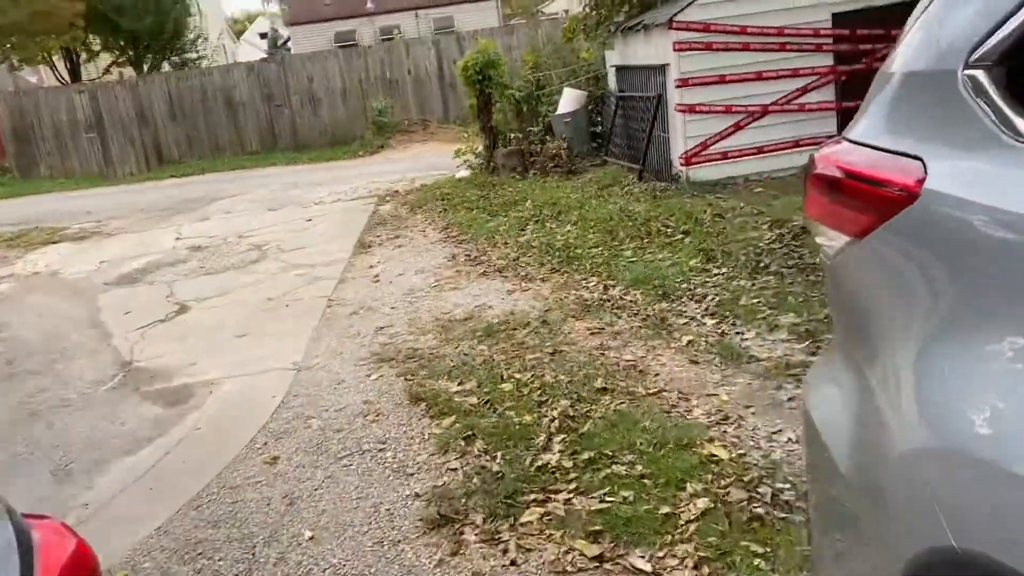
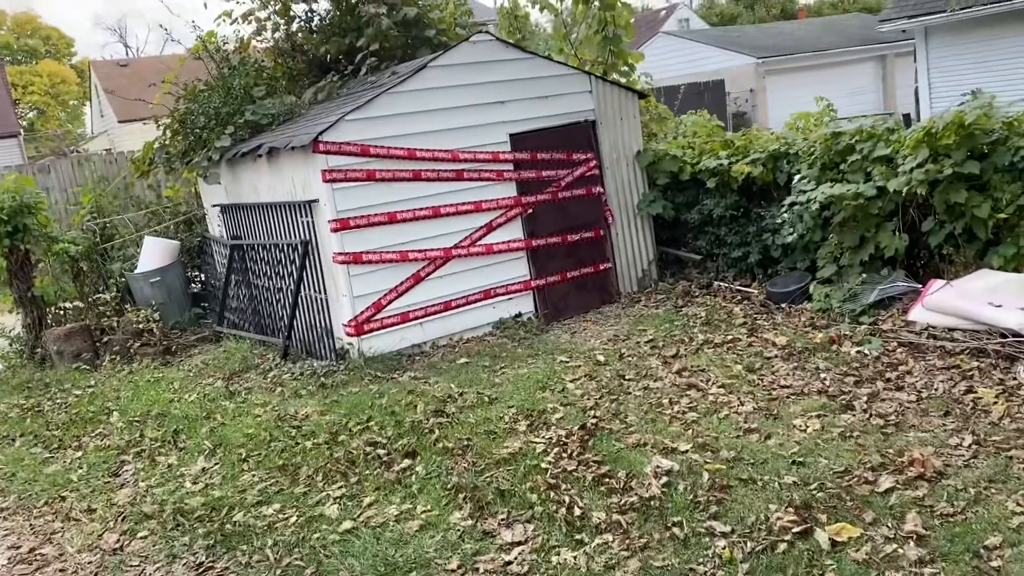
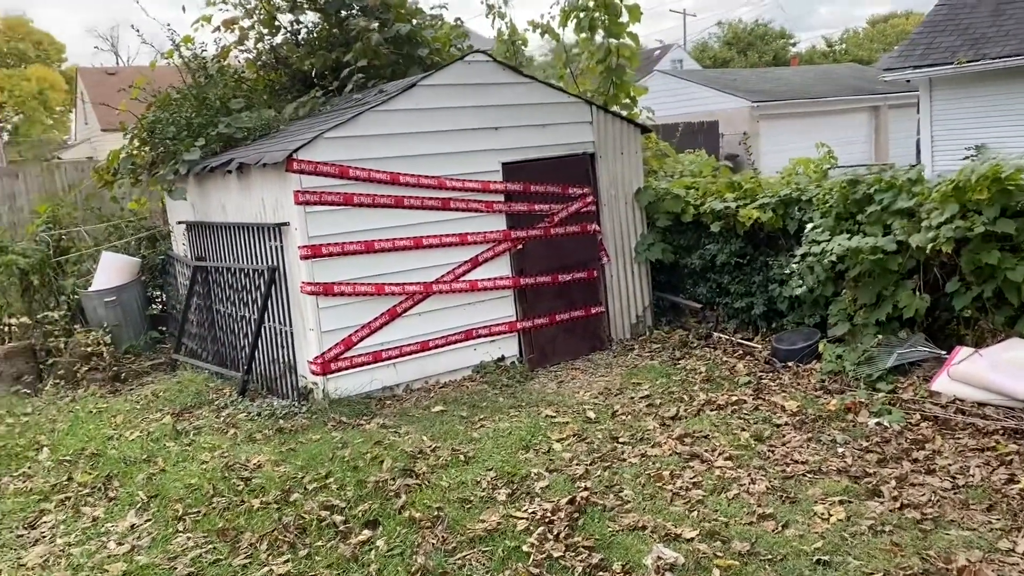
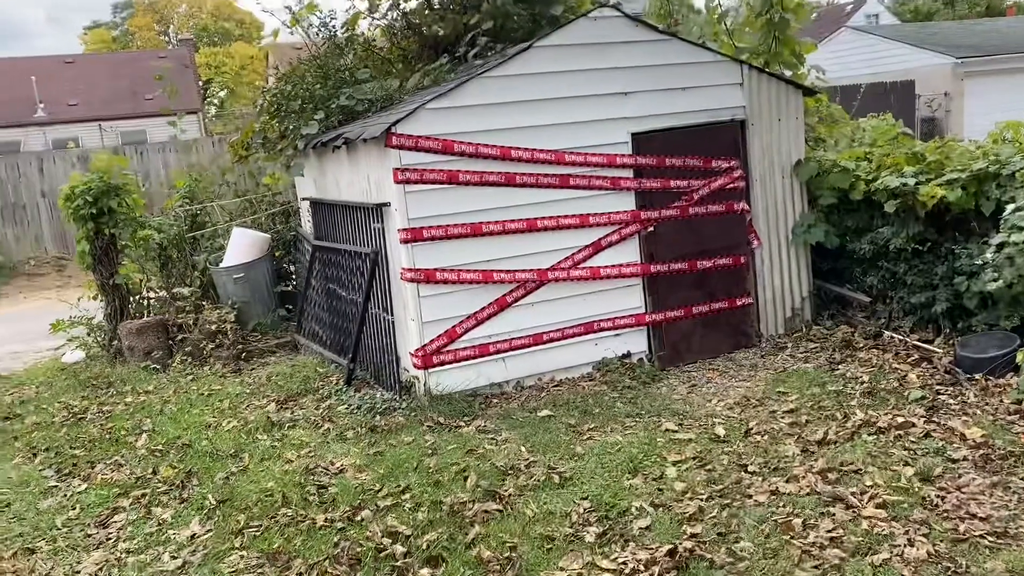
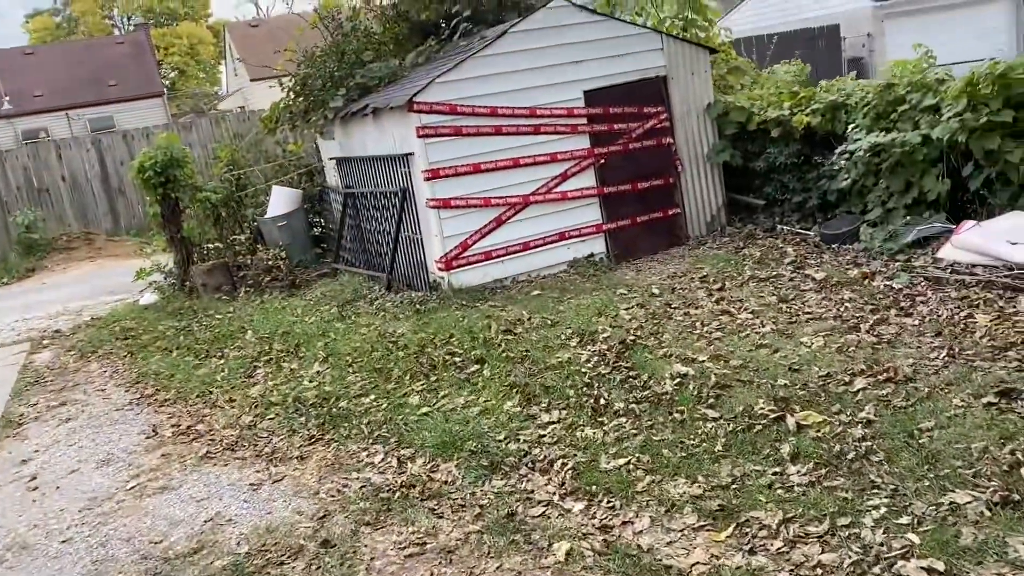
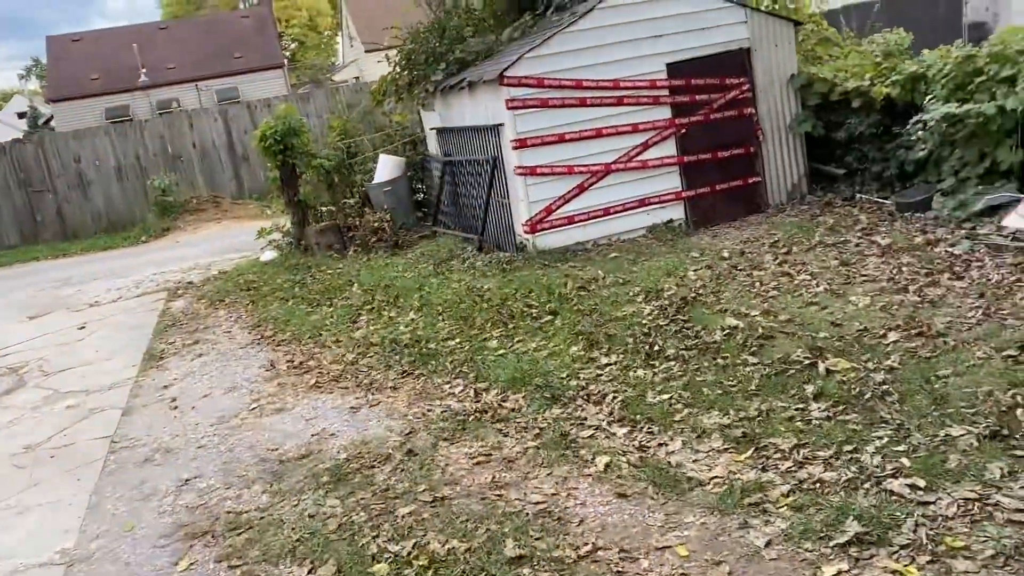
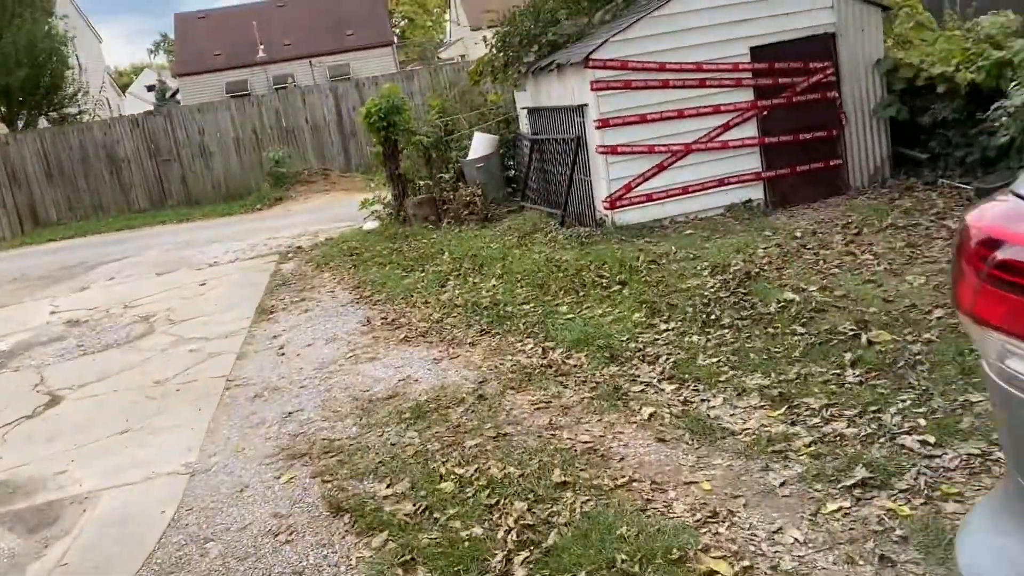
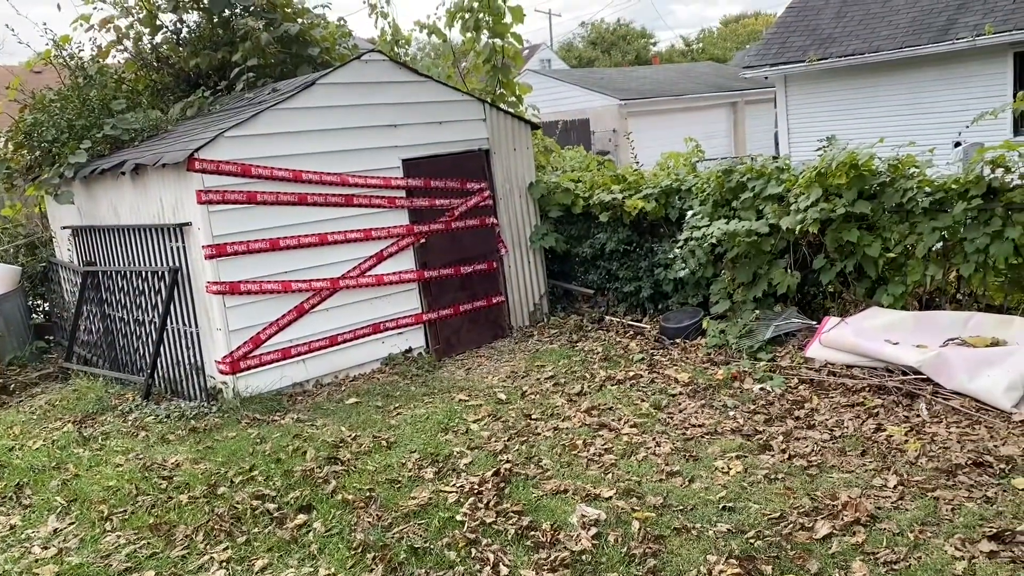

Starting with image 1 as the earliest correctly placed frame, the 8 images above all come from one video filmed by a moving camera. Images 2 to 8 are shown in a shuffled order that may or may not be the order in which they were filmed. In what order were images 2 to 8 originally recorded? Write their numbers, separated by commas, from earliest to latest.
7, 6, 5, 2, 8, 3, 4
